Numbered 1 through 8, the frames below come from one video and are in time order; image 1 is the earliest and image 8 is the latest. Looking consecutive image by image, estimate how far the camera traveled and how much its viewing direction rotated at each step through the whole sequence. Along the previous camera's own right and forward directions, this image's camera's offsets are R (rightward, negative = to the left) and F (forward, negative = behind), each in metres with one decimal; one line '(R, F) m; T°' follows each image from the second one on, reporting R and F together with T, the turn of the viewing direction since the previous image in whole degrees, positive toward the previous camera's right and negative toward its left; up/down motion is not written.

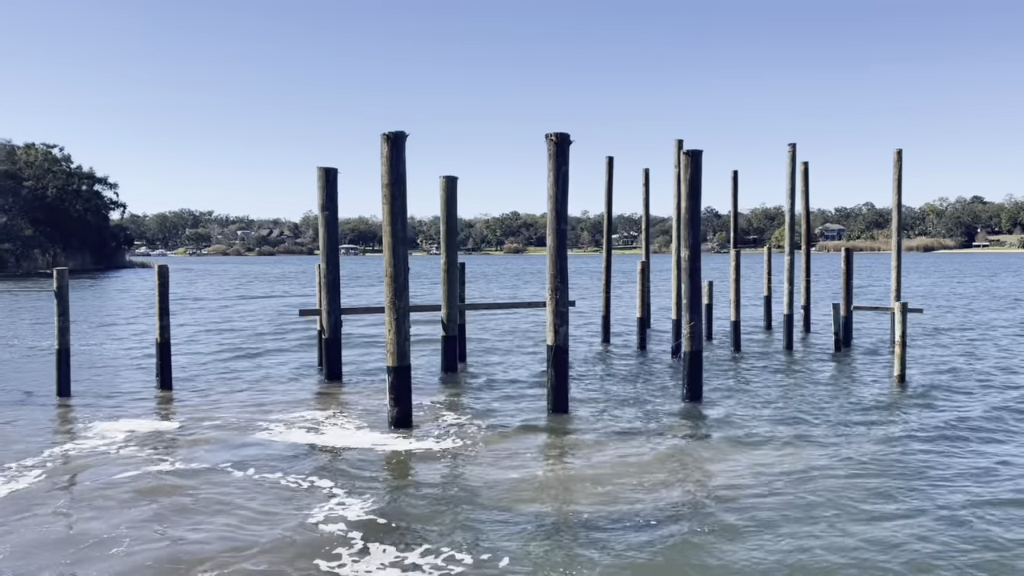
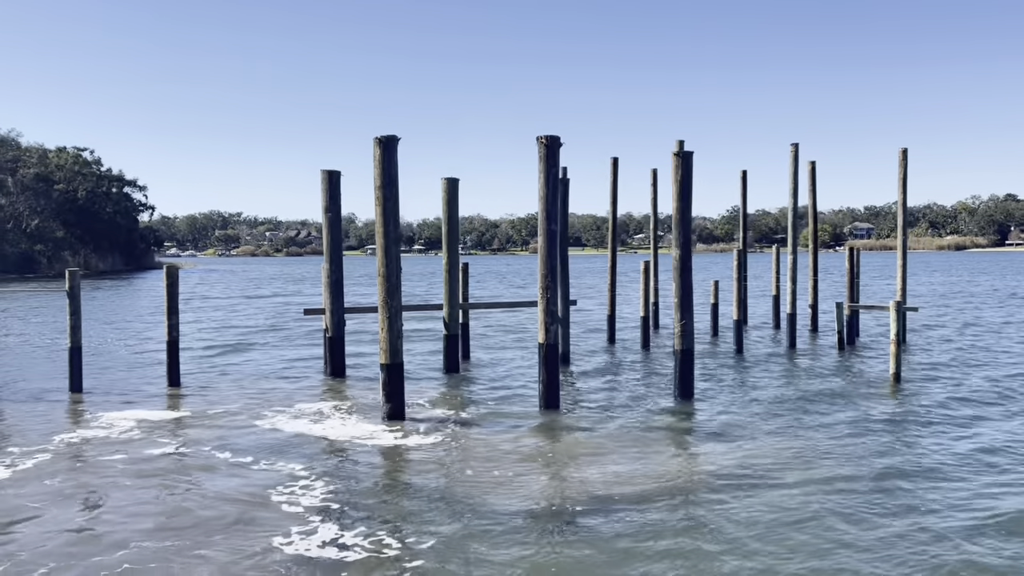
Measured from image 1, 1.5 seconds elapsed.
(+0.5, -0.3) m; -2°
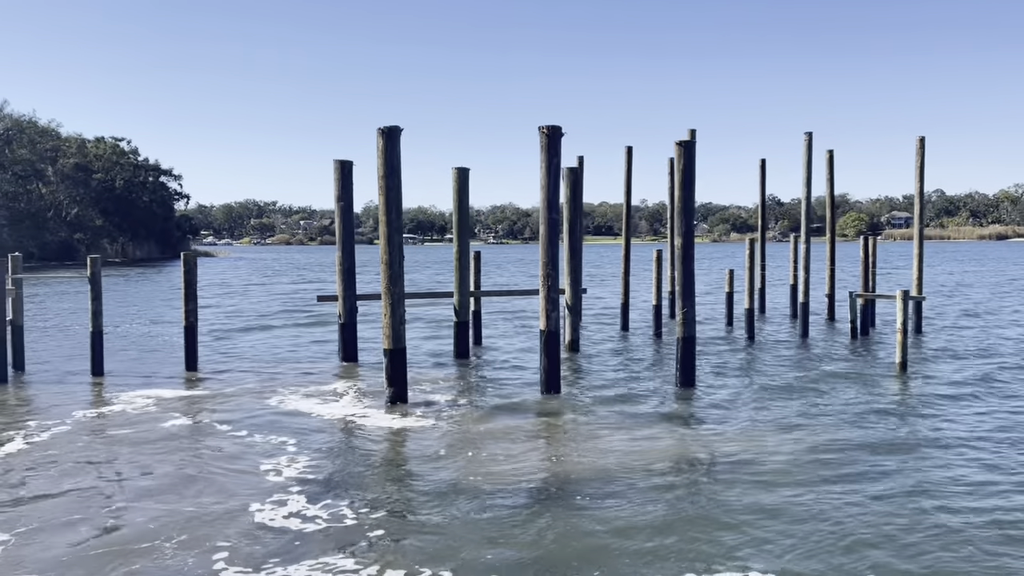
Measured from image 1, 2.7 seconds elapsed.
(+0.4, -0.2) m; -2°
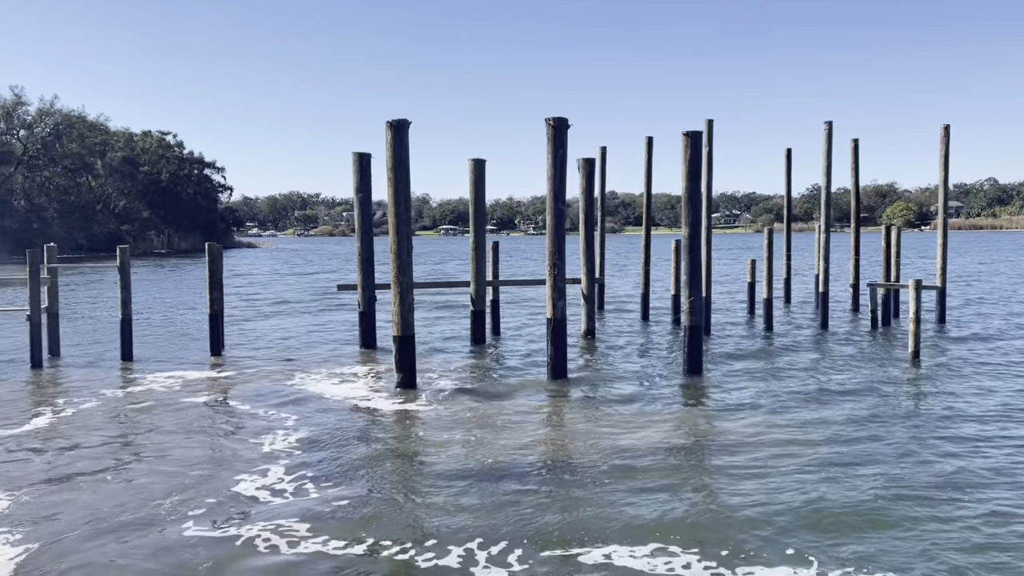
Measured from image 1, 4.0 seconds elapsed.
(+0.5, -0.3) m; -3°
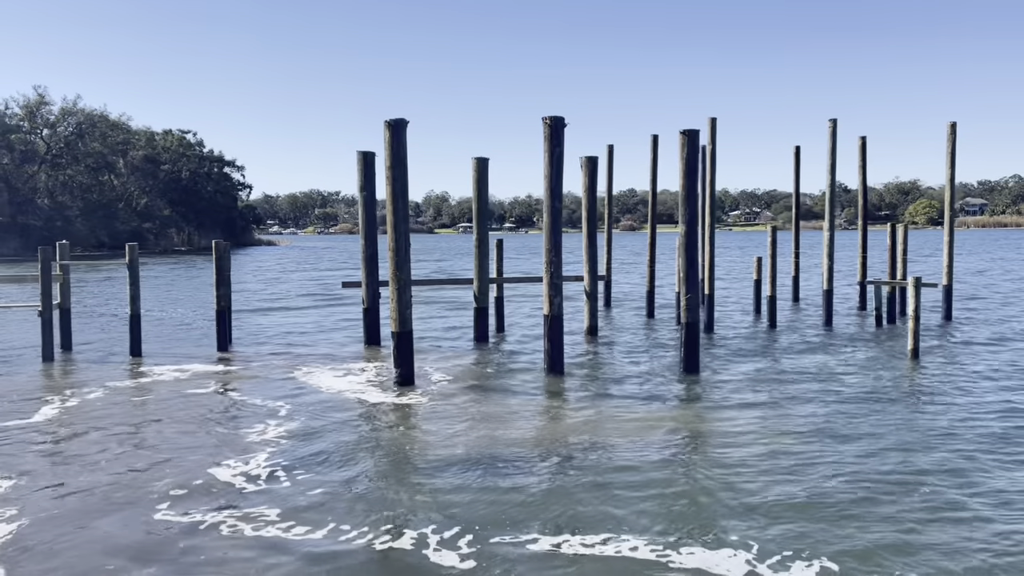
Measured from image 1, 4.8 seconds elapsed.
(+0.3, -0.2) m; -1°
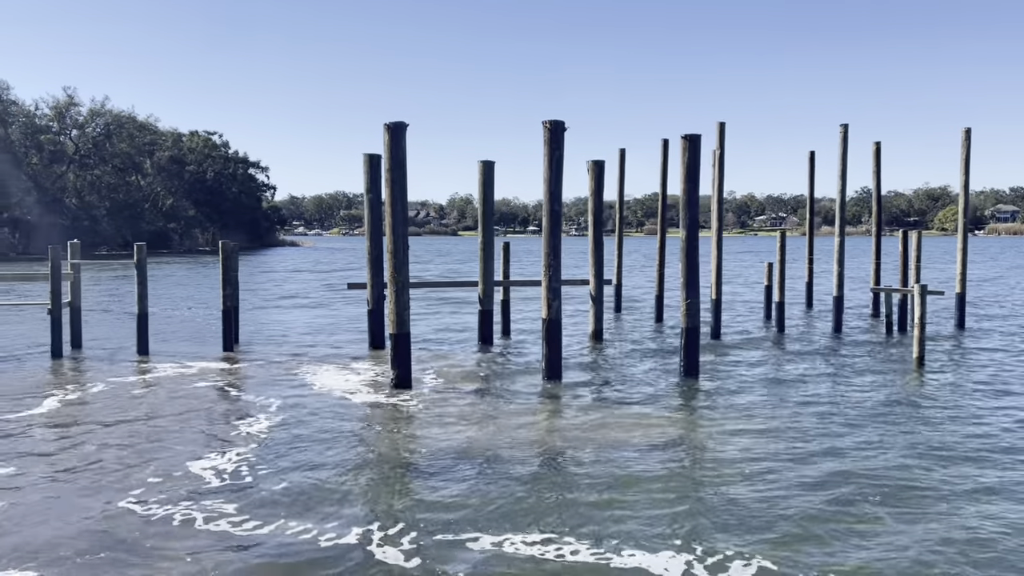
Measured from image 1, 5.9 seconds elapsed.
(+0.4, 0.0) m; -2°
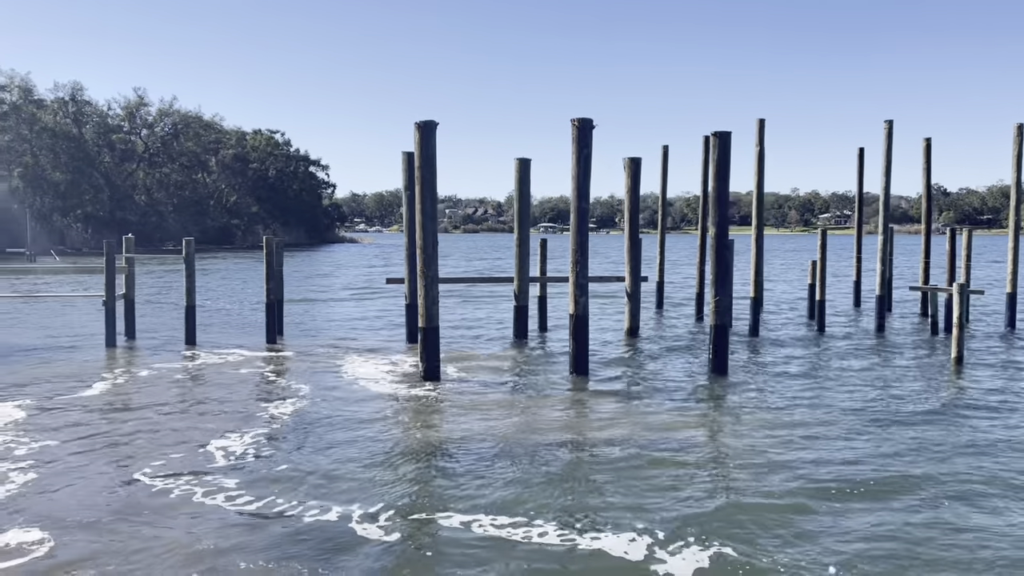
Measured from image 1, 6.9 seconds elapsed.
(+0.5, -0.2) m; -4°
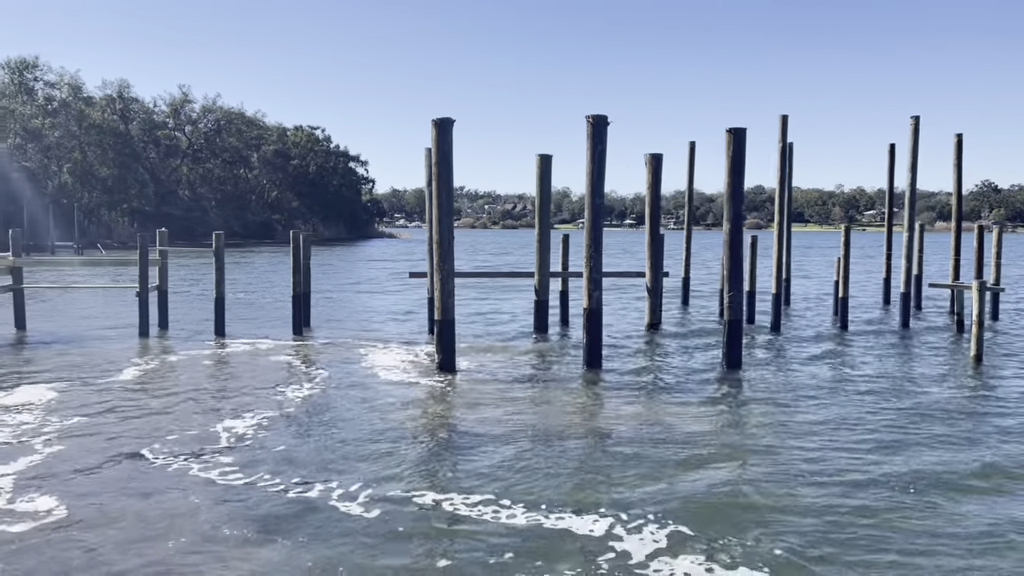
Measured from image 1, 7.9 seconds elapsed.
(+0.4, -0.2) m; -3°
